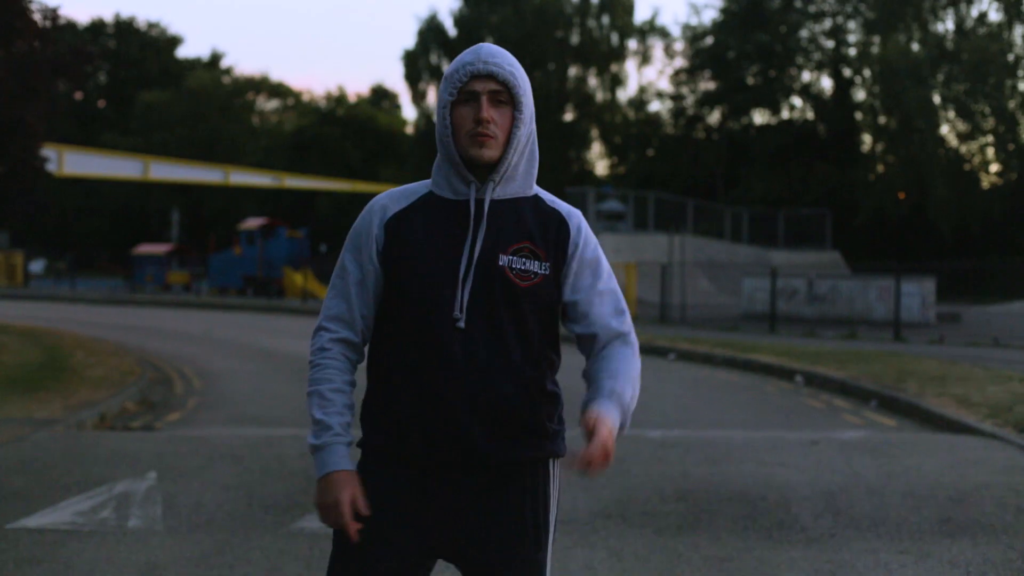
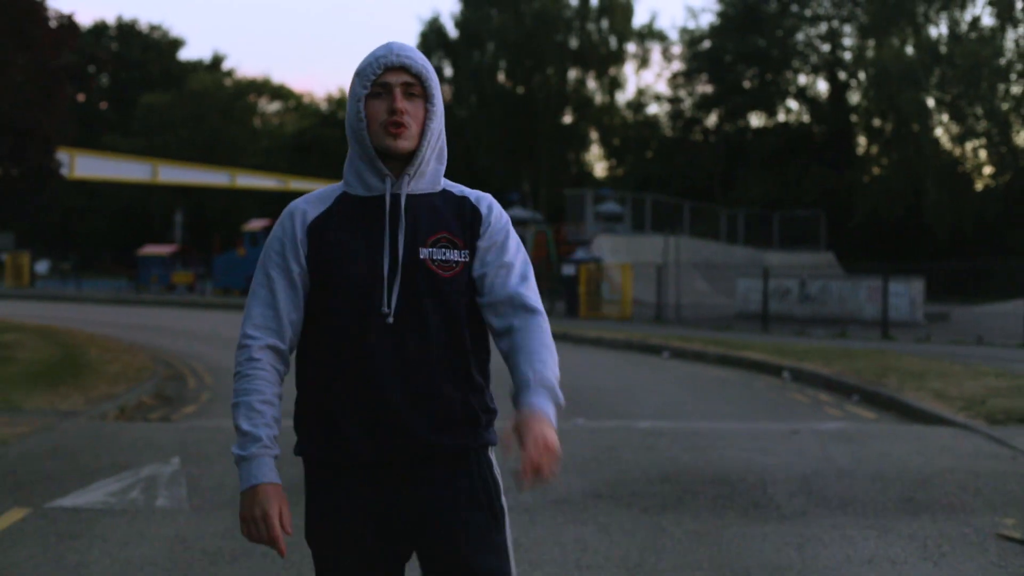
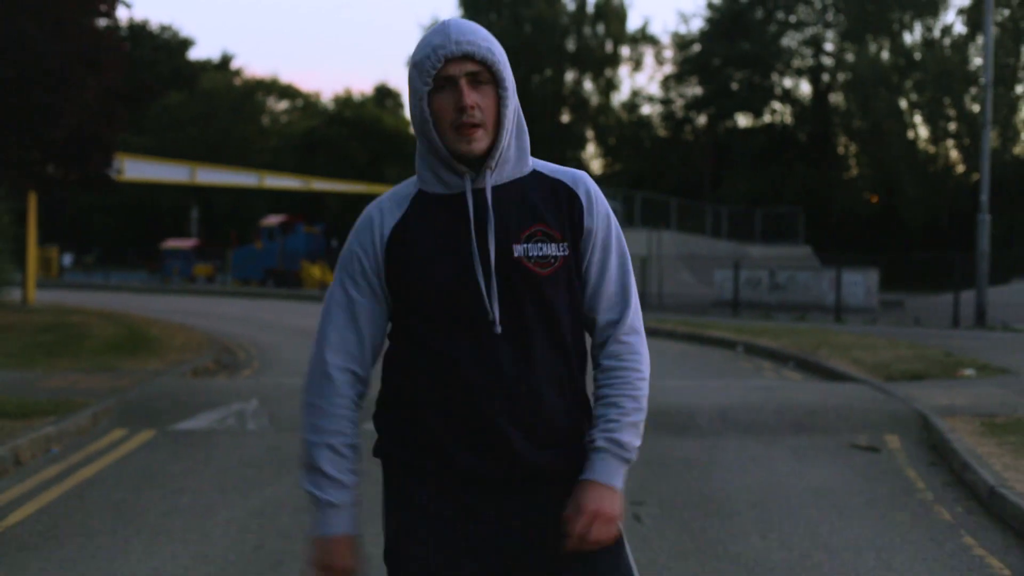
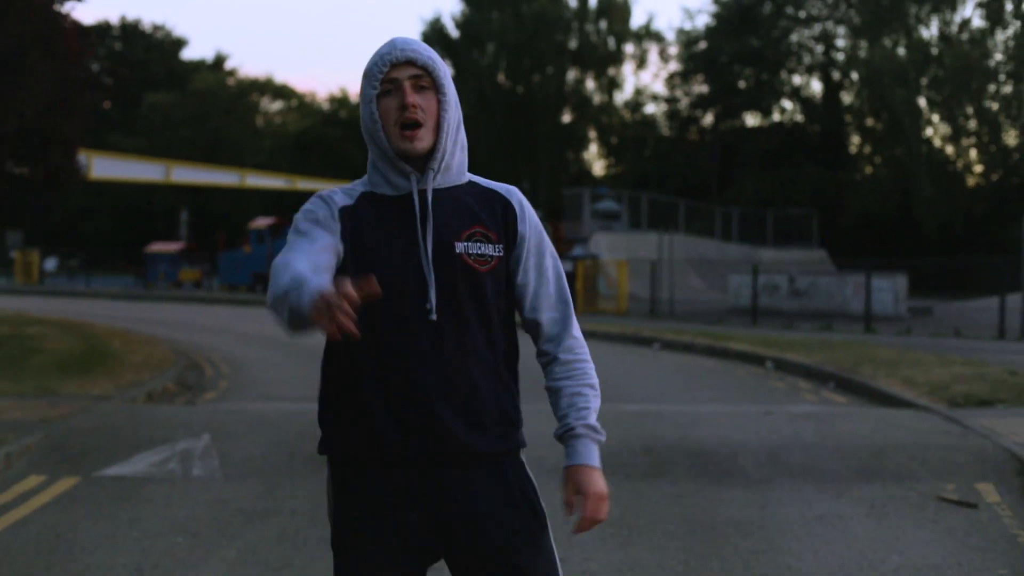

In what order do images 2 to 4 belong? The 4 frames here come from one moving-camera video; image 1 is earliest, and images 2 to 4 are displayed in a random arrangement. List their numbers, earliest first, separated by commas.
2, 4, 3
